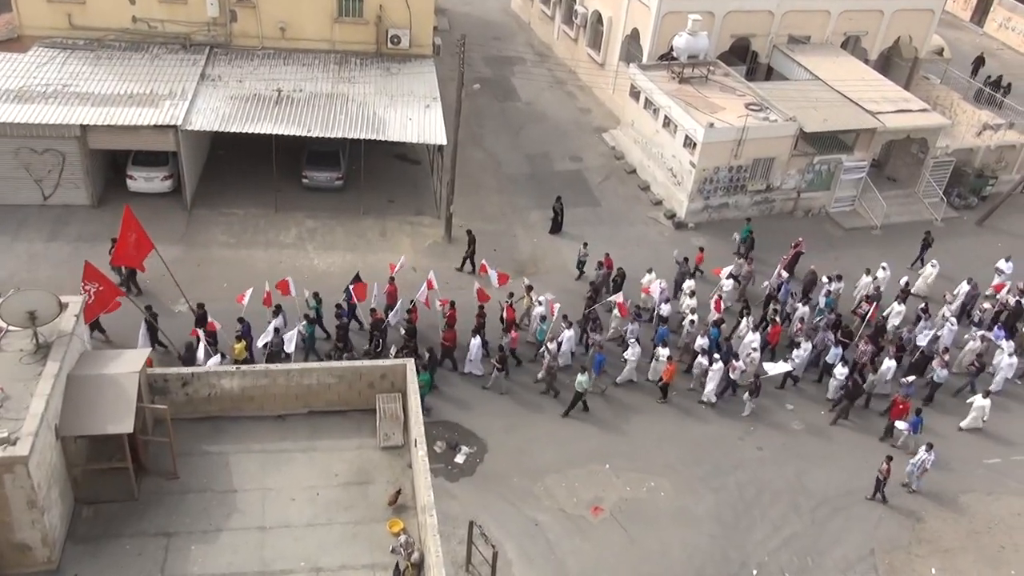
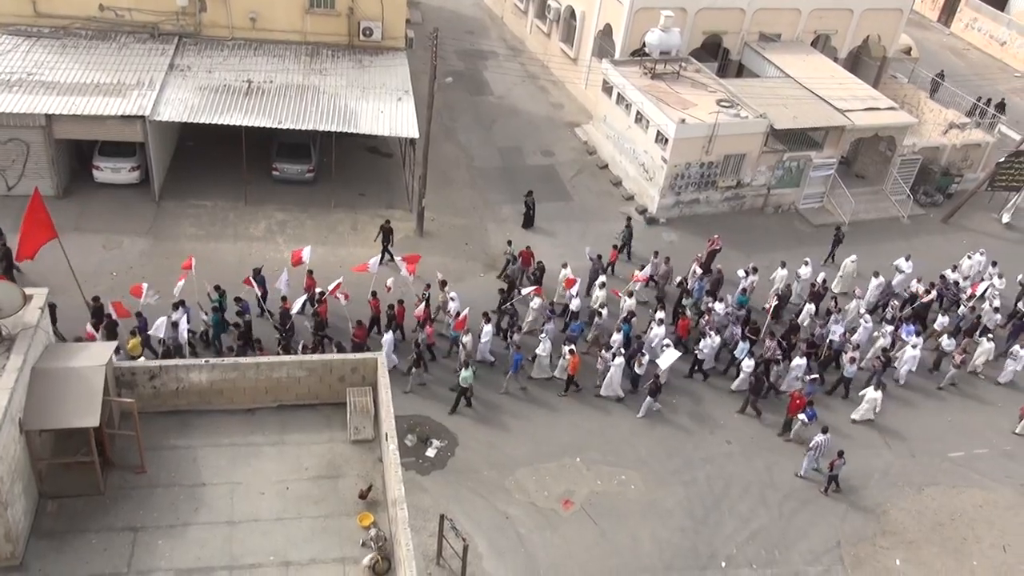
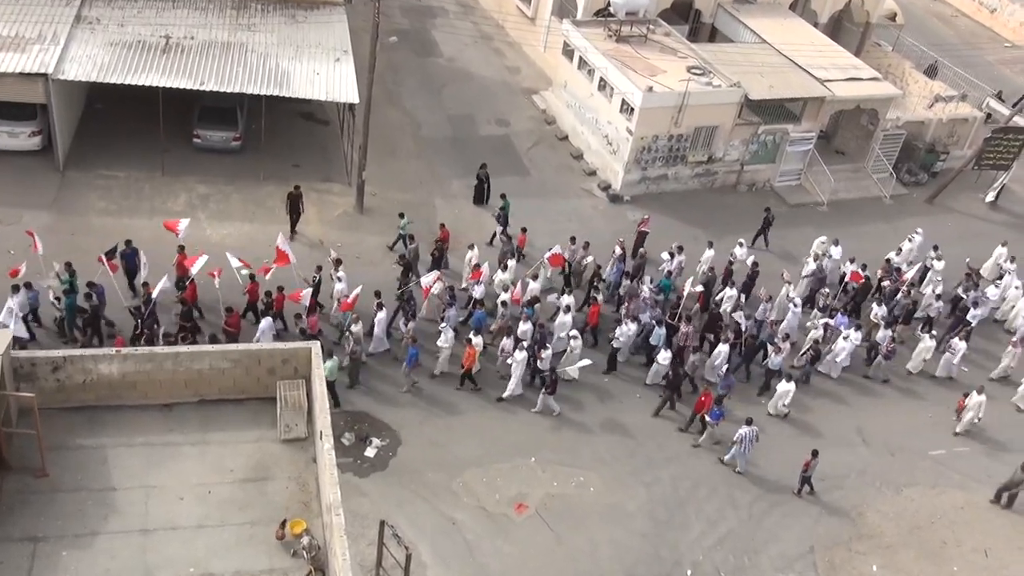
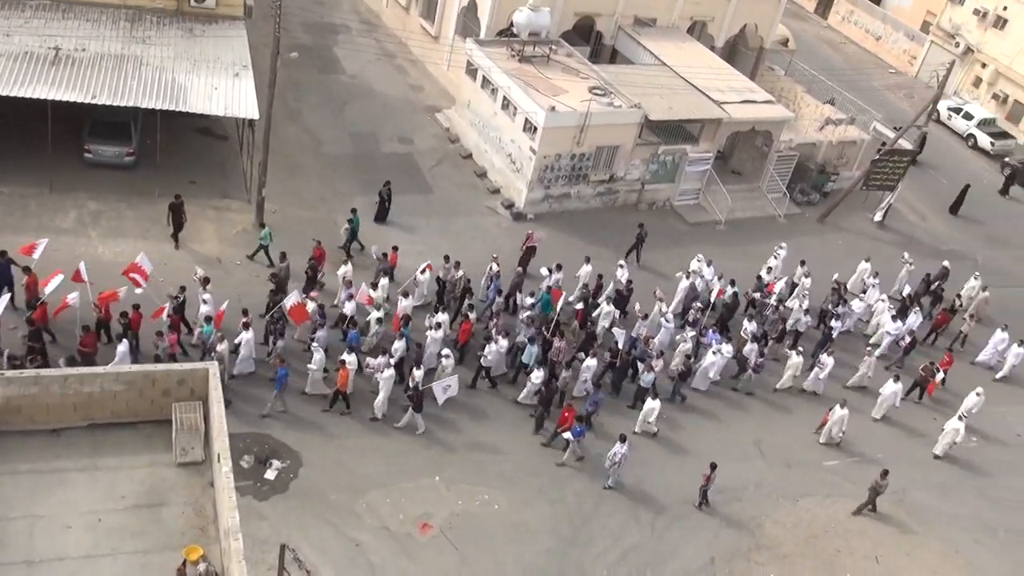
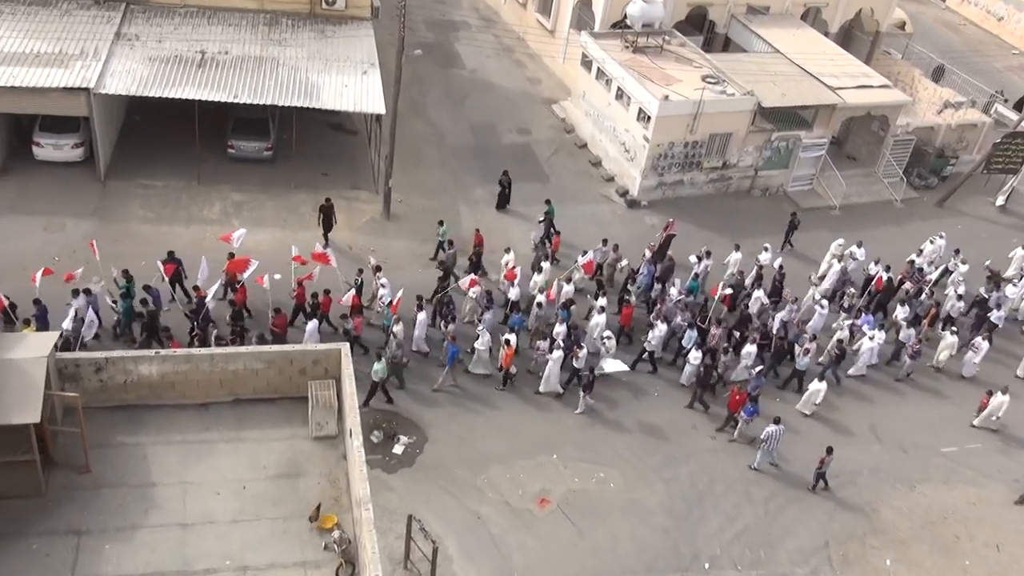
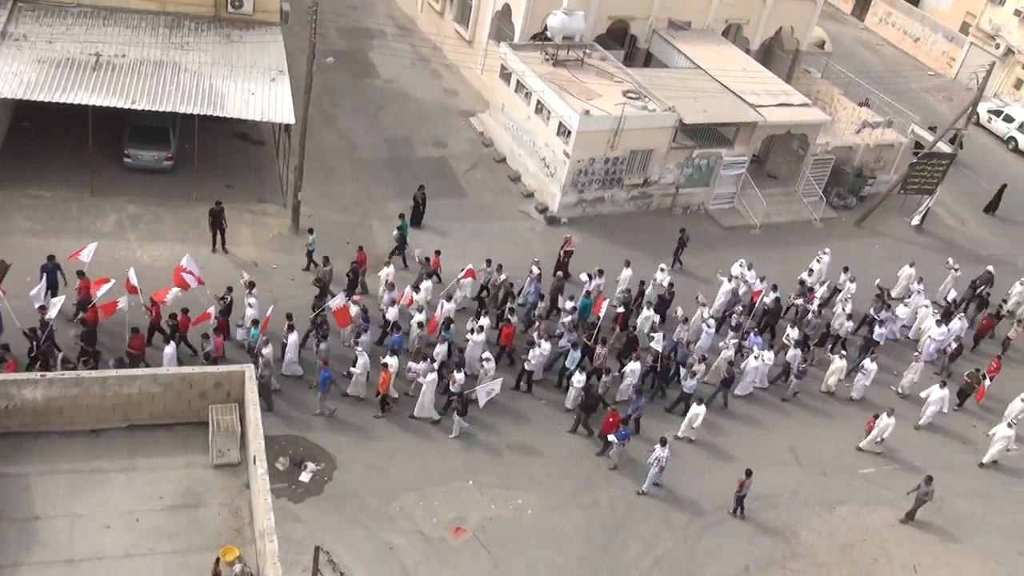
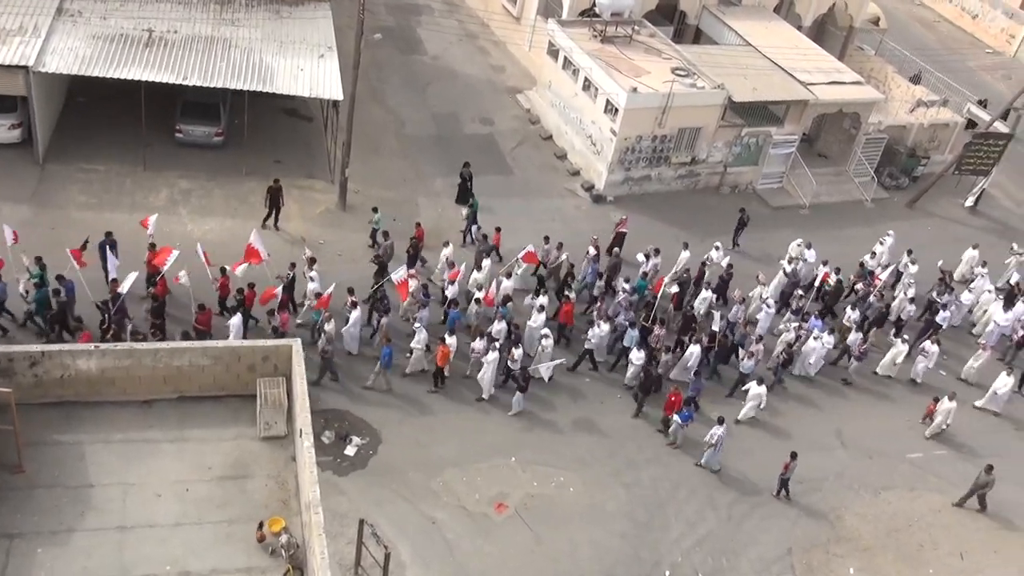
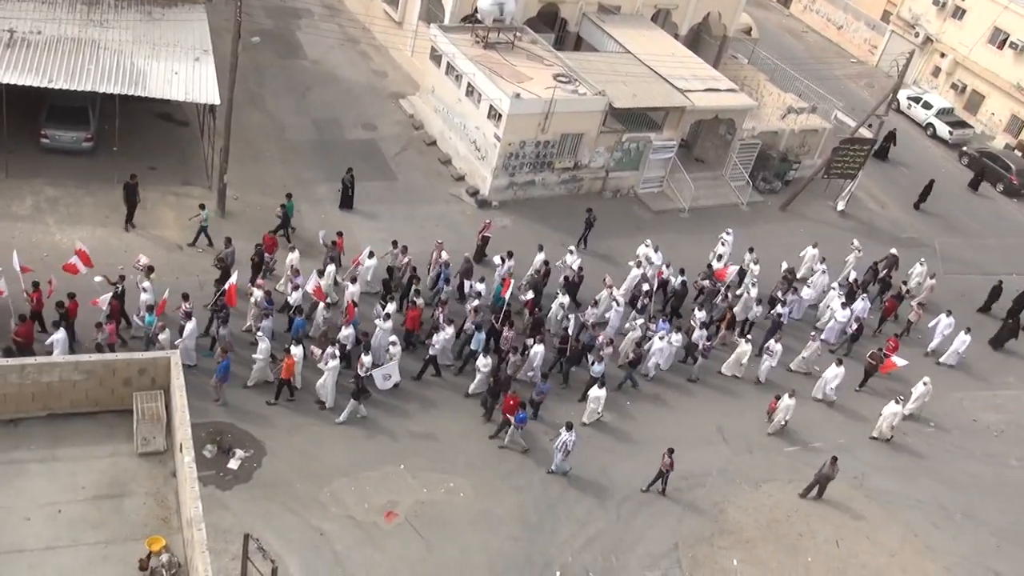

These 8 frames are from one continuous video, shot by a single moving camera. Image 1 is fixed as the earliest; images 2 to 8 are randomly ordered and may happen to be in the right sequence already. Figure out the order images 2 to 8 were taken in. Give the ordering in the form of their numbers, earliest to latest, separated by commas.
2, 5, 3, 7, 6, 4, 8
